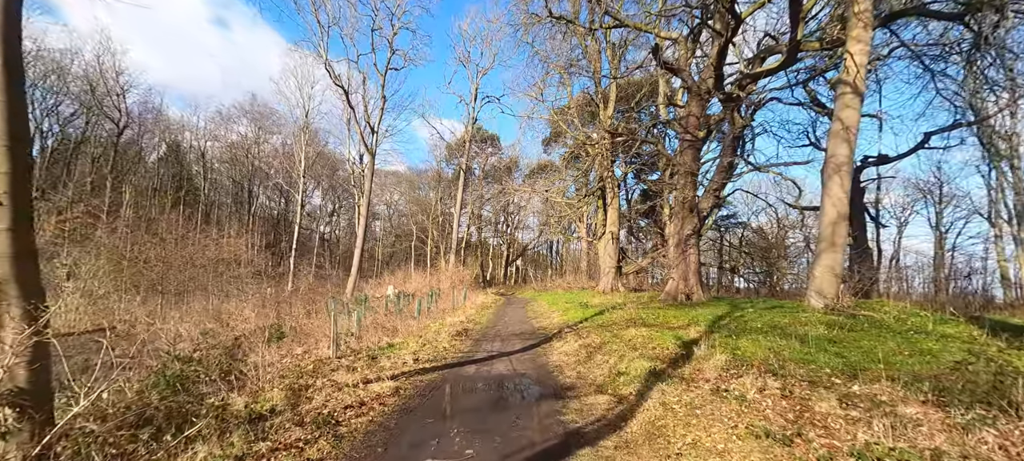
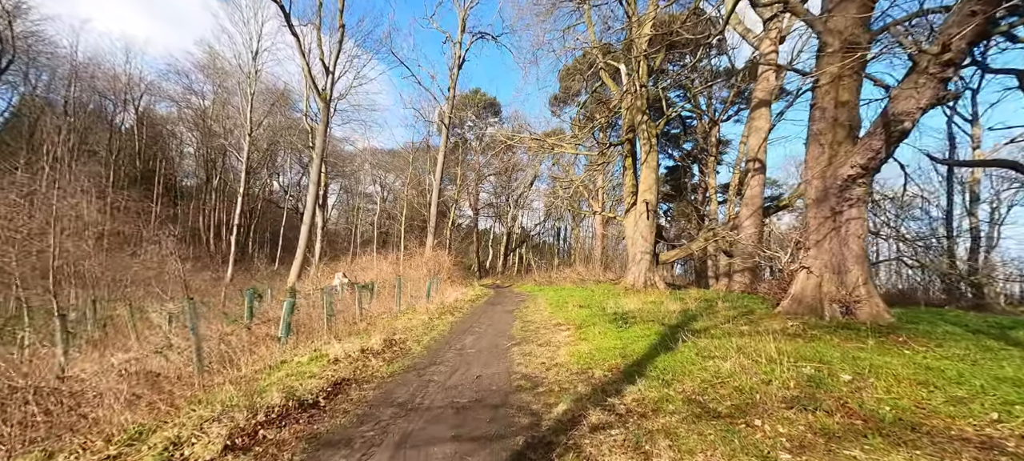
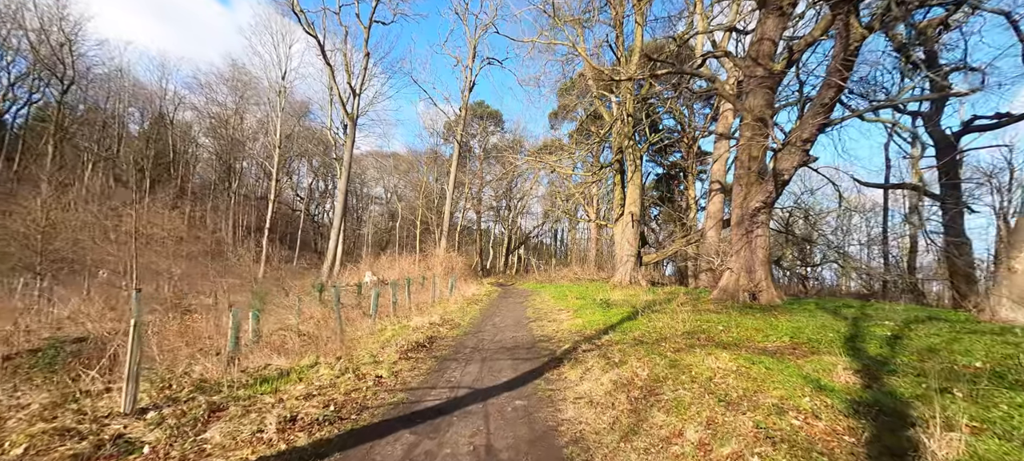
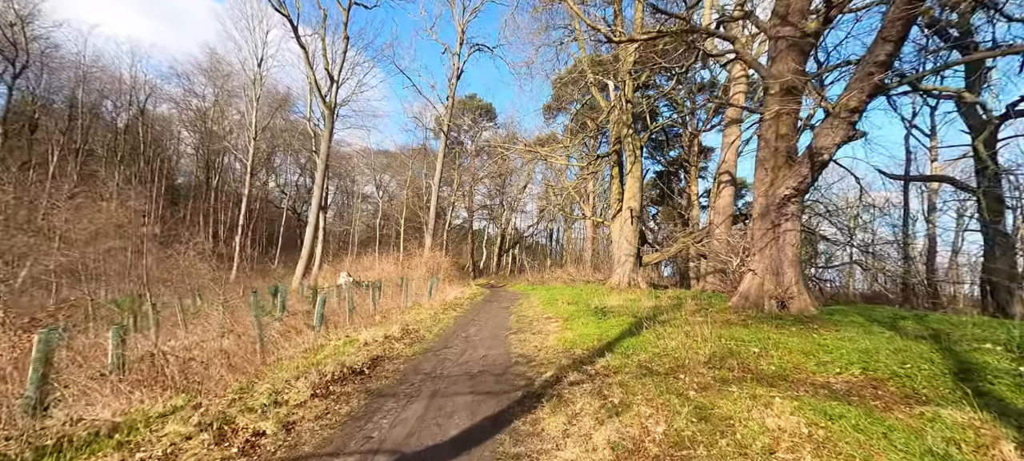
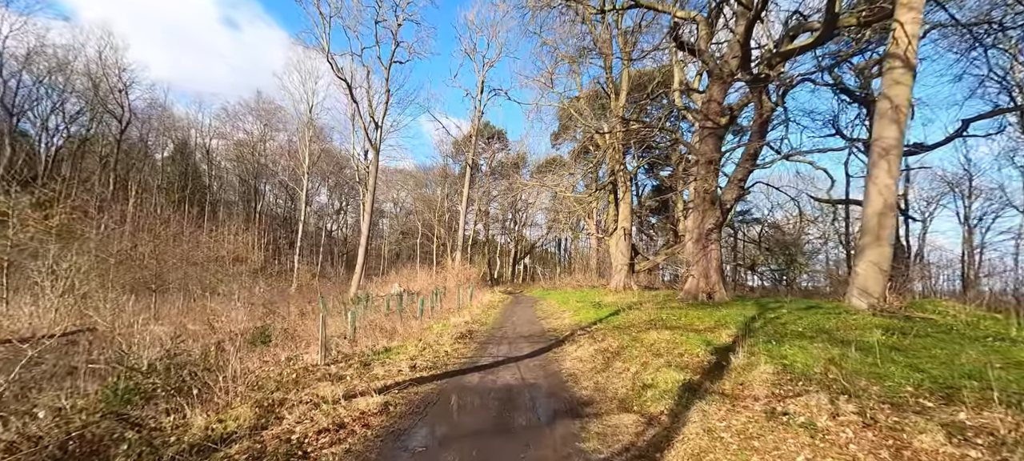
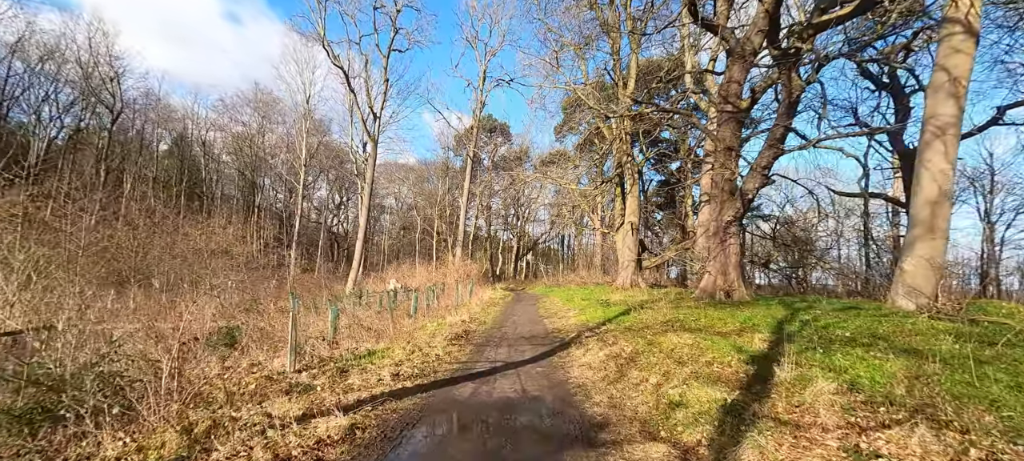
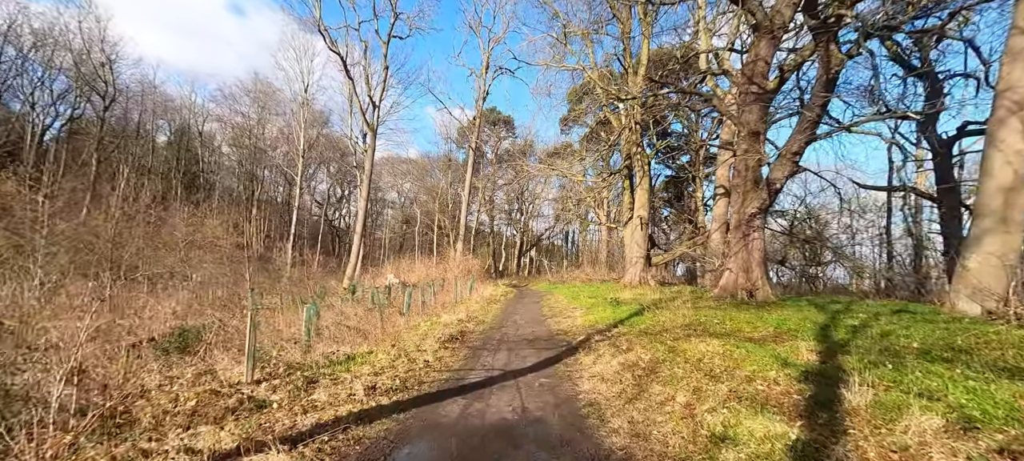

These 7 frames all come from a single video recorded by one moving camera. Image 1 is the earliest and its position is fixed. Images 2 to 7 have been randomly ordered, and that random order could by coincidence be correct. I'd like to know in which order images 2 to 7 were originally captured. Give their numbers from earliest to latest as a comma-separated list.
5, 6, 7, 3, 4, 2
